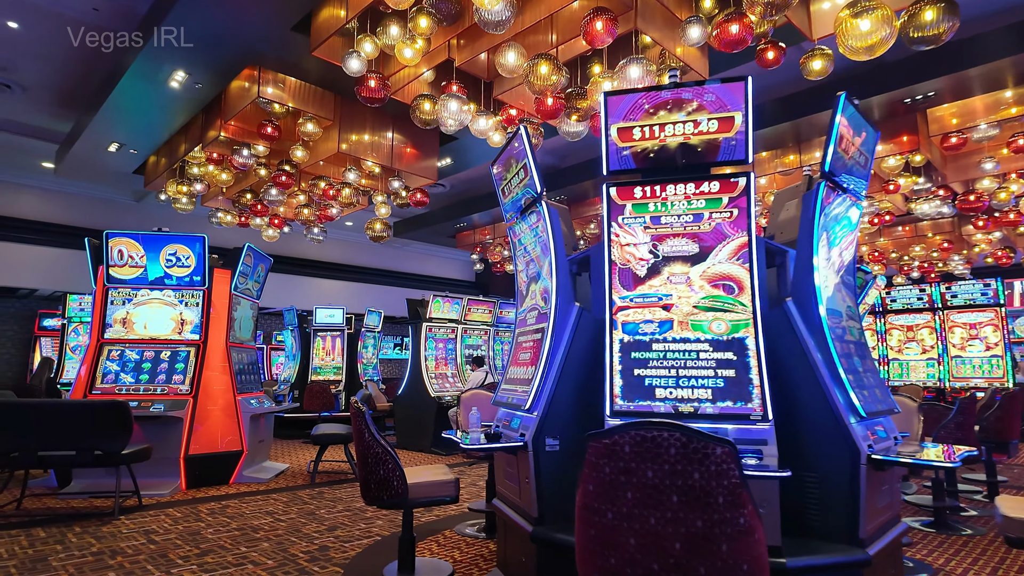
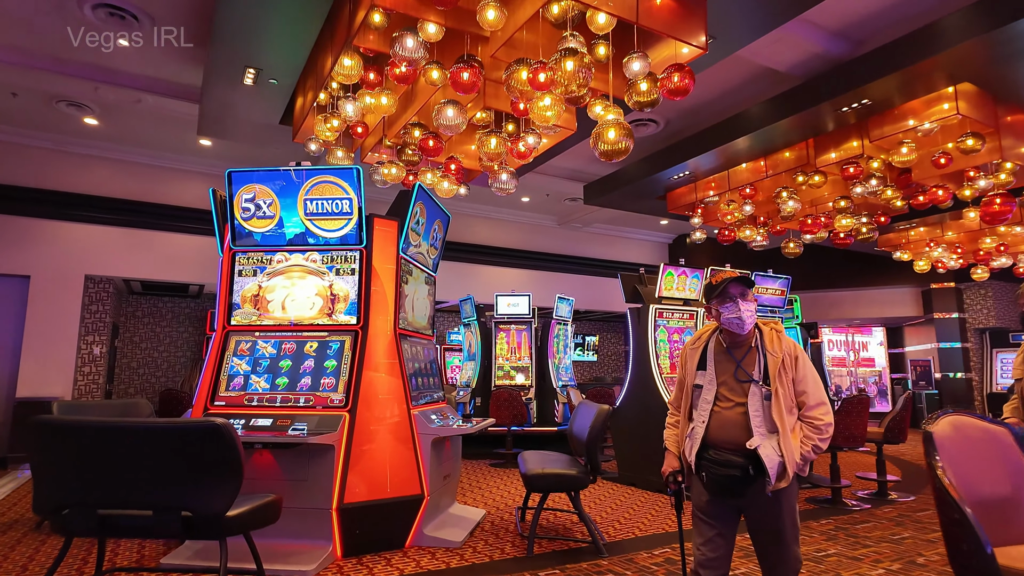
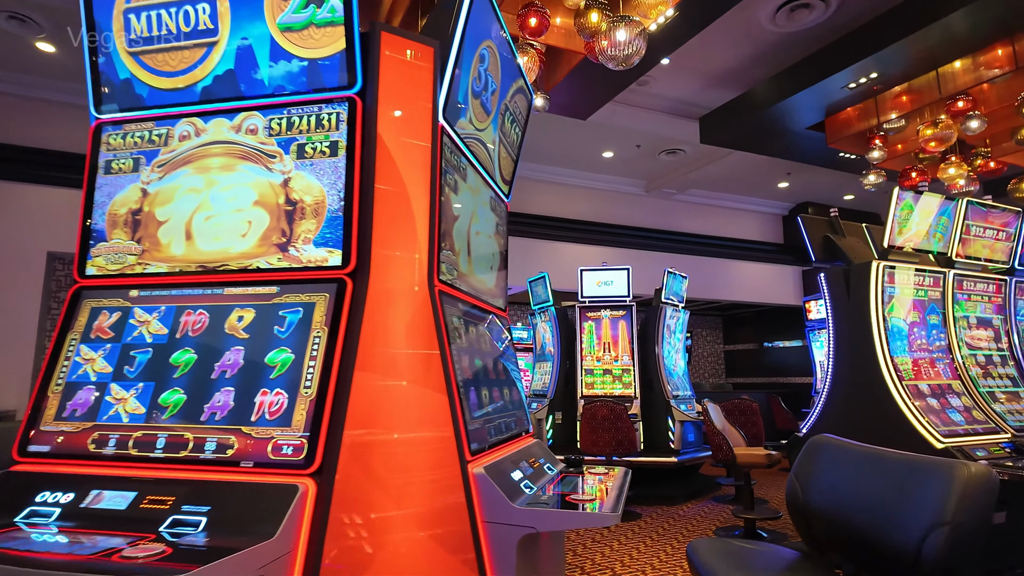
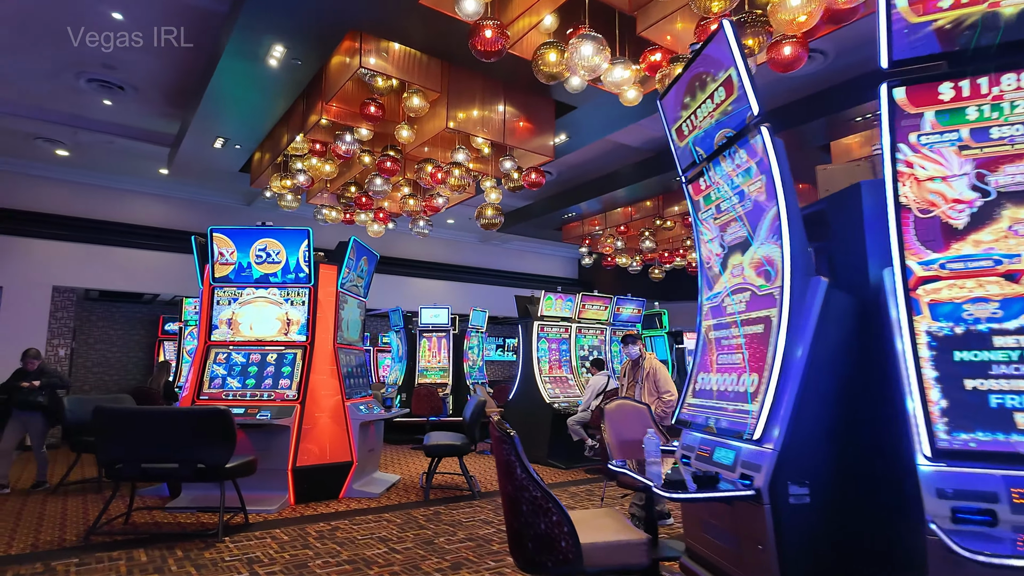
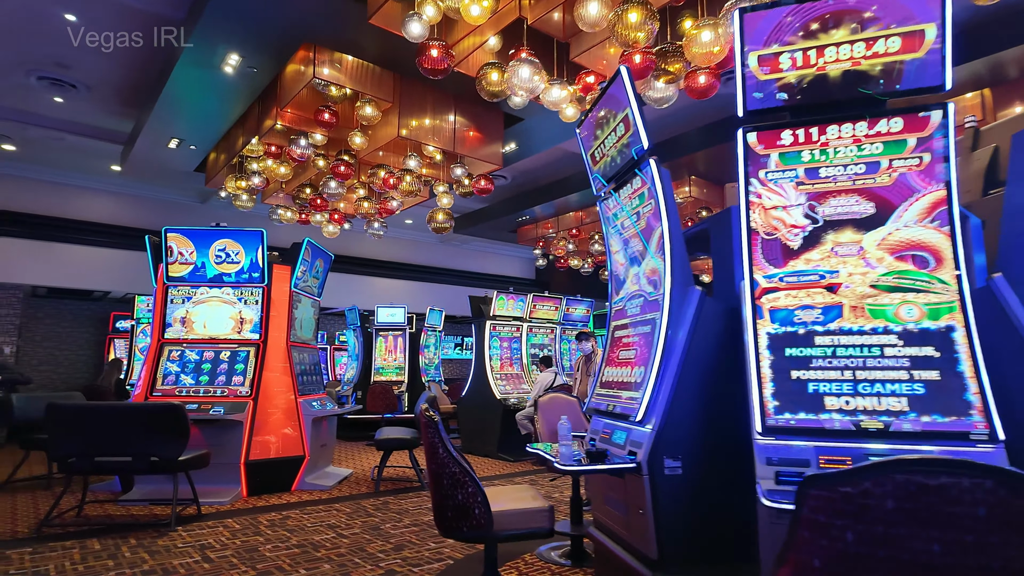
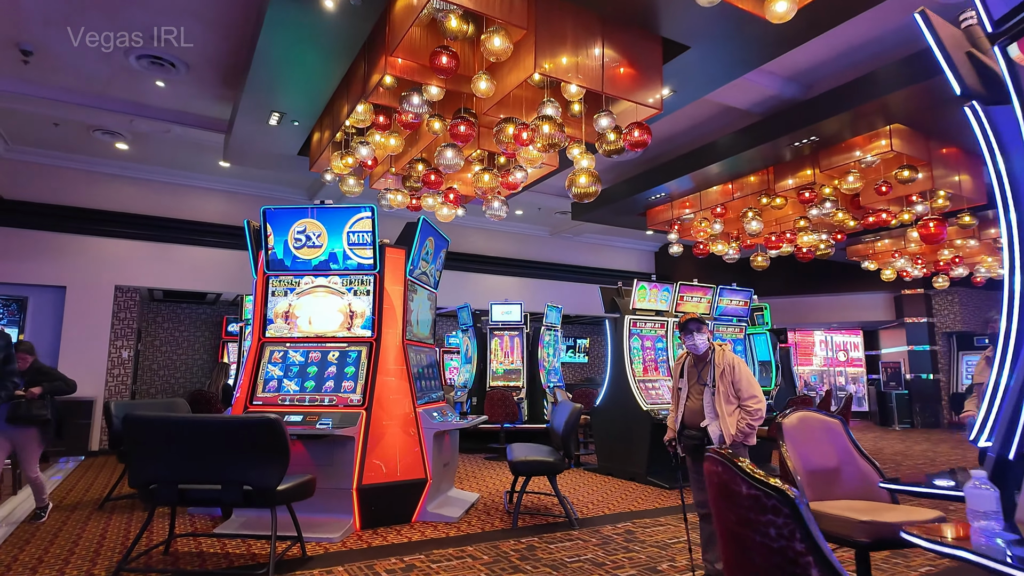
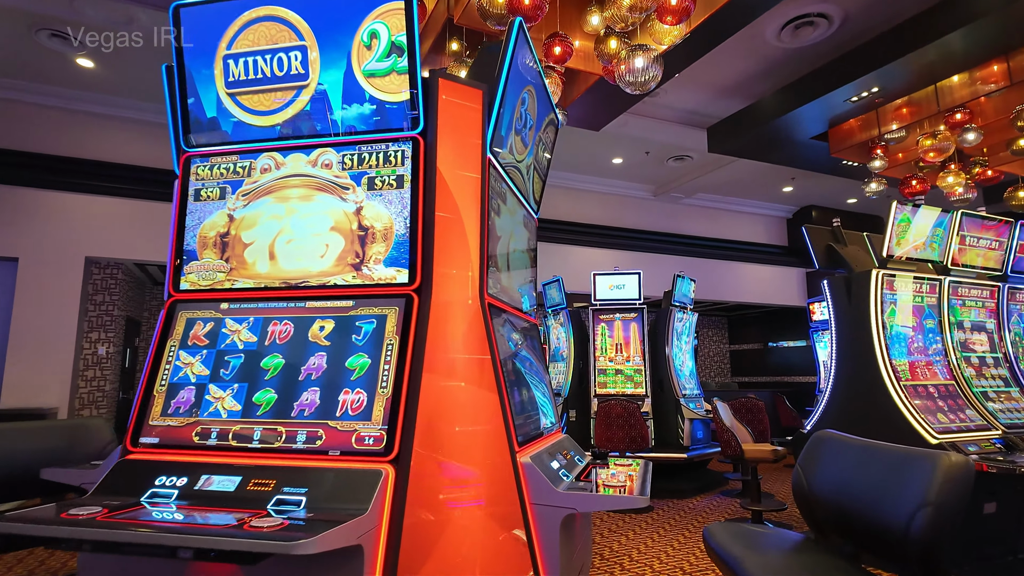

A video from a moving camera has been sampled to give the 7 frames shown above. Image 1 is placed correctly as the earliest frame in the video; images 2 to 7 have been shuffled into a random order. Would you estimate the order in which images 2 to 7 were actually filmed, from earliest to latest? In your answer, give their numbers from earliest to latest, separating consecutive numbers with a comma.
5, 4, 6, 2, 7, 3
